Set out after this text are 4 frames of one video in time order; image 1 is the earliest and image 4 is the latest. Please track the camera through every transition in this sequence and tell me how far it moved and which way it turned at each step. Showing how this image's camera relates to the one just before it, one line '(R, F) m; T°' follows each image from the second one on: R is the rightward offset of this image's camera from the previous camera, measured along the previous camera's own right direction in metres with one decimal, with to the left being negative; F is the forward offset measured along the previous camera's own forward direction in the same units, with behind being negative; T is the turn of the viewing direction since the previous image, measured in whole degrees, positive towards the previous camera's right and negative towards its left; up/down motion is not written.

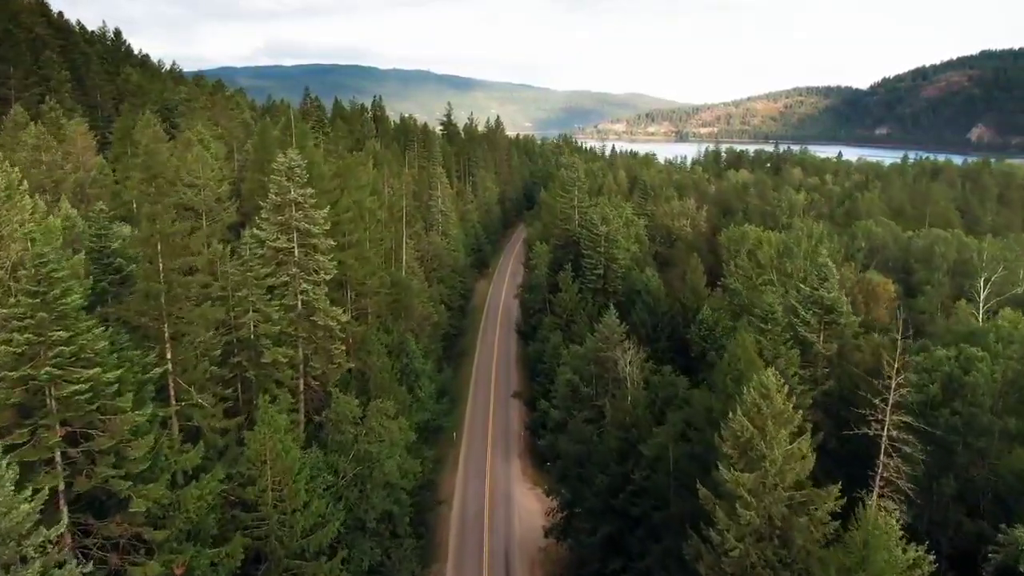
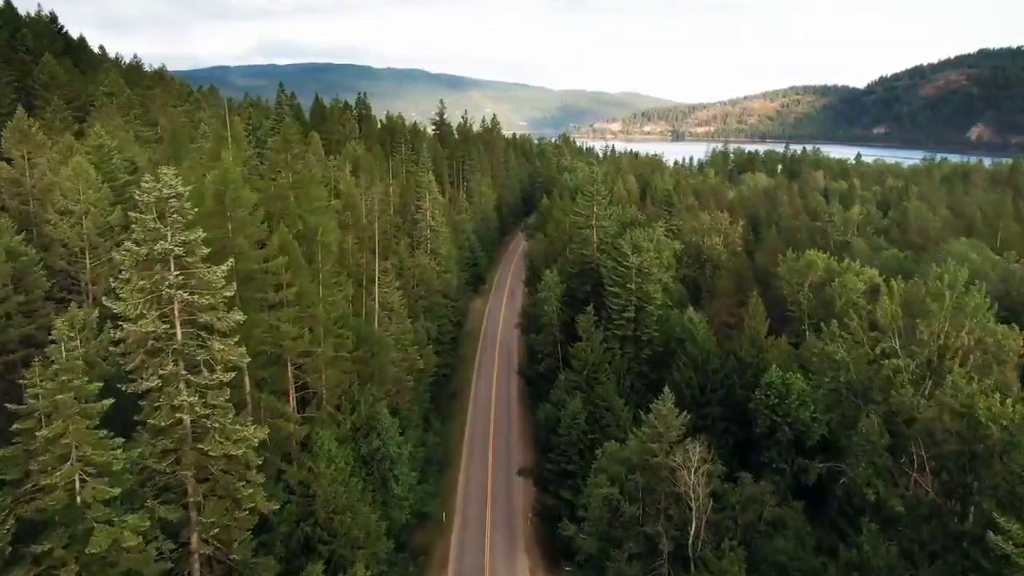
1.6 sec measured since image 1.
(-0.8, +14.1) m; 0°
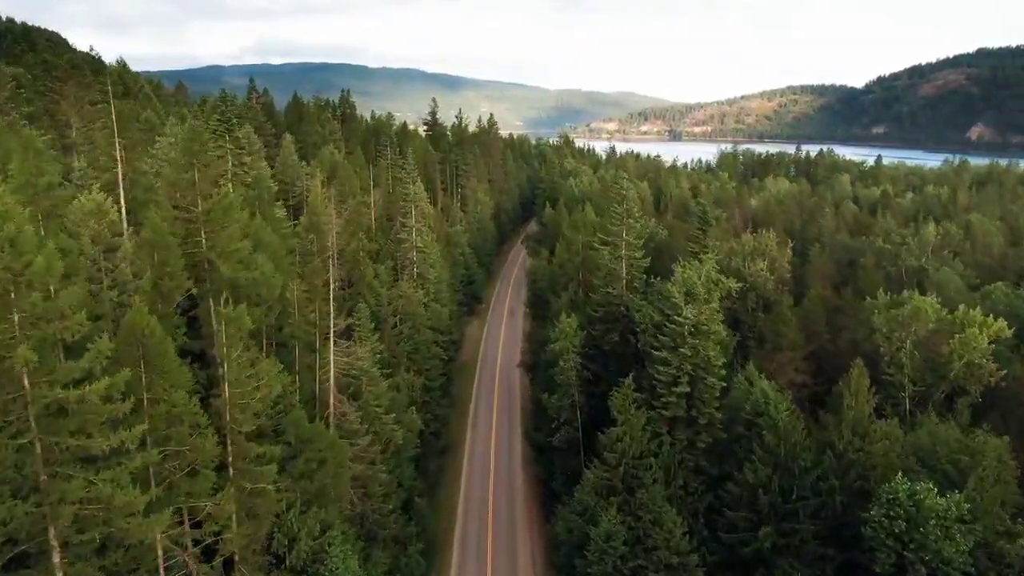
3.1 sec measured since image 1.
(-0.7, +13.3) m; 0°
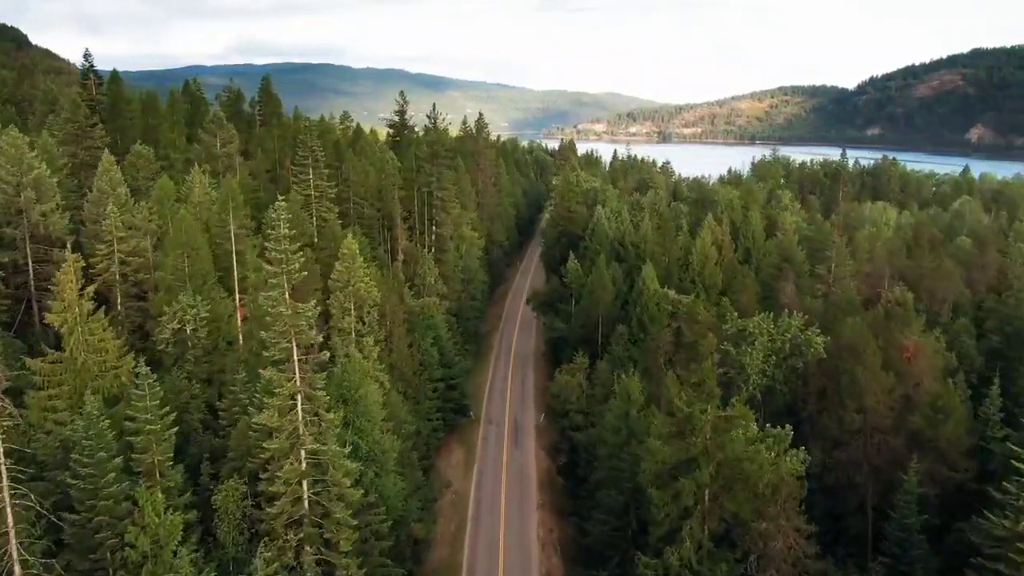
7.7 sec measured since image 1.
(-2.1, +41.6) m; +1°
